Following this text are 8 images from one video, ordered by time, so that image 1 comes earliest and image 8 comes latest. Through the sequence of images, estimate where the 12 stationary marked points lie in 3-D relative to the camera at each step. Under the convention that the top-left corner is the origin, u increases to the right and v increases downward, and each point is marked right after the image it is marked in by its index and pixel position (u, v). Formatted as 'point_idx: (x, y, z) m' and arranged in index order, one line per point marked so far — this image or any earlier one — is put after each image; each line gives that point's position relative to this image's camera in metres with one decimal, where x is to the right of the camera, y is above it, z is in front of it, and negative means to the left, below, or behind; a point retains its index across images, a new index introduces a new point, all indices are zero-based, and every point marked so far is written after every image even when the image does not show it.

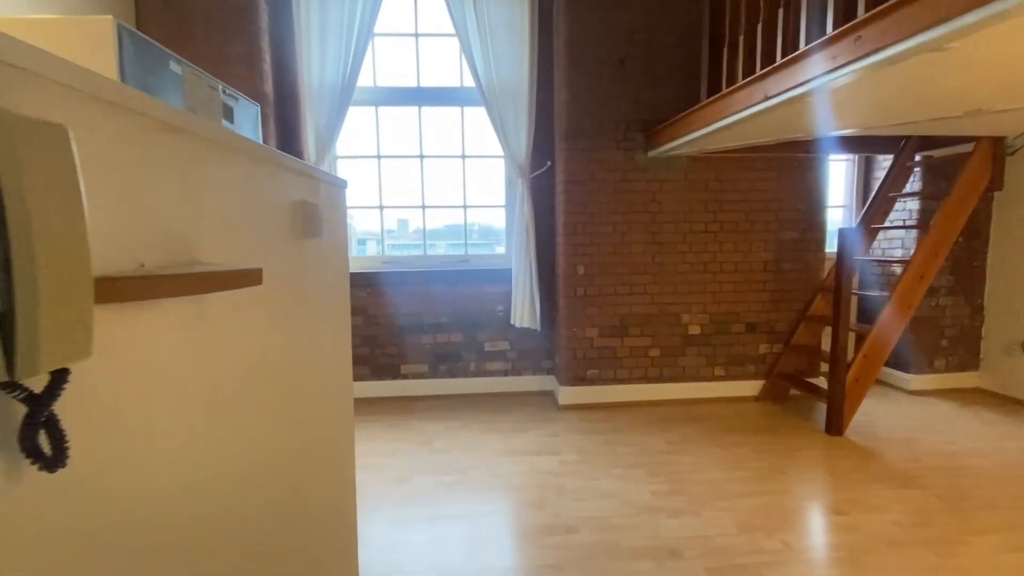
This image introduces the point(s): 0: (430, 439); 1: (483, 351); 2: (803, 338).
0: (-0.5, -1.0, +3.2) m
1: (-0.2, -0.5, +4.0) m
2: (+2.2, -0.4, +3.7) m
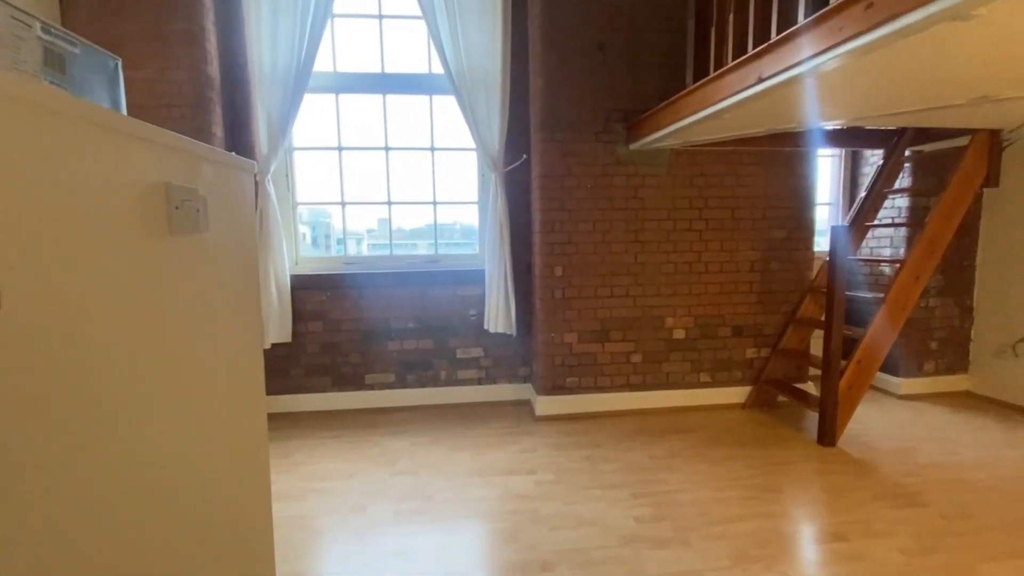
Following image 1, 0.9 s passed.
0: (-0.7, -1.0, +2.9) m
1: (-0.4, -0.5, +3.7) m
2: (+2.0, -0.4, +3.5) m
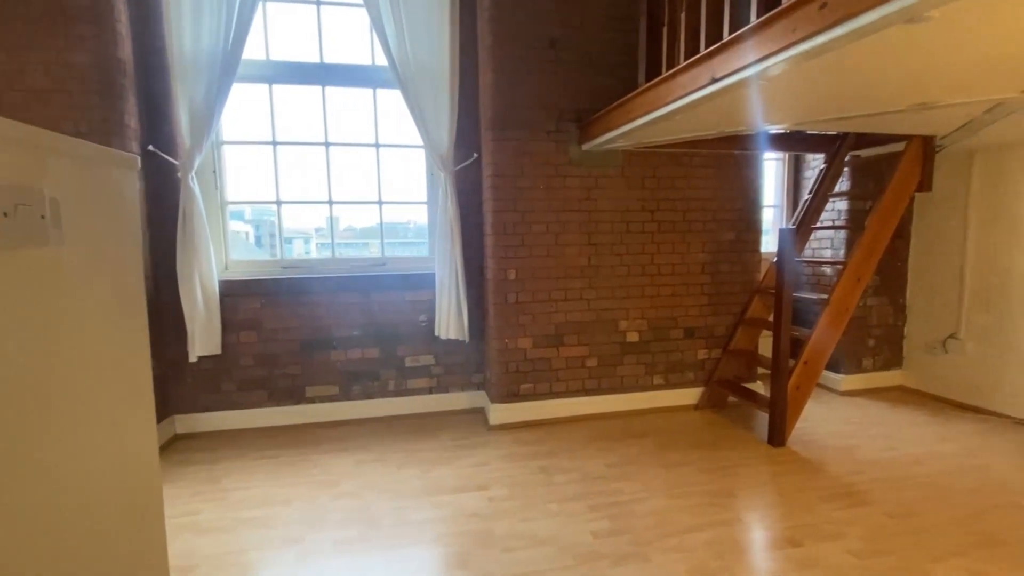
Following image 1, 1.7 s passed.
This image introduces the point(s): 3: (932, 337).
0: (-1.0, -1.1, +2.7) m
1: (-0.8, -0.6, +3.5) m
2: (+1.7, -0.4, +3.6) m
3: (+3.2, -0.4, +3.7) m
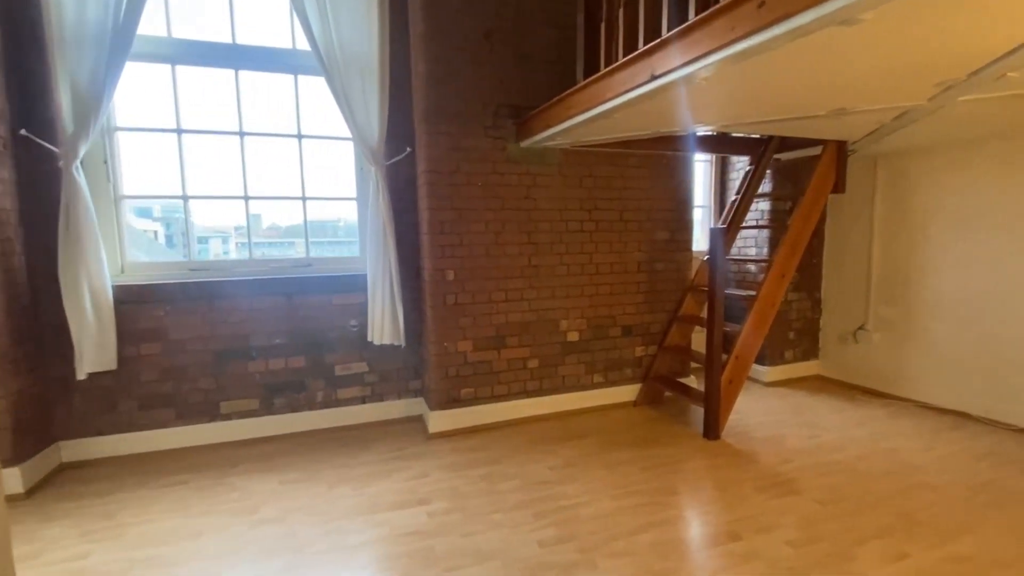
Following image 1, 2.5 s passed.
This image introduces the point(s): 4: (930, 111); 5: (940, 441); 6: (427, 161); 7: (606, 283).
0: (-1.3, -1.1, +2.4) m
1: (-1.2, -0.6, +3.3) m
2: (+1.2, -0.4, +3.6) m
3: (+2.8, -0.3, +4.0) m
4: (+2.1, +0.9, +2.4) m
5: (+2.6, -0.9, +2.9) m
6: (-0.5, +0.8, +3.0) m
7: (+0.7, 0.0, +3.5) m
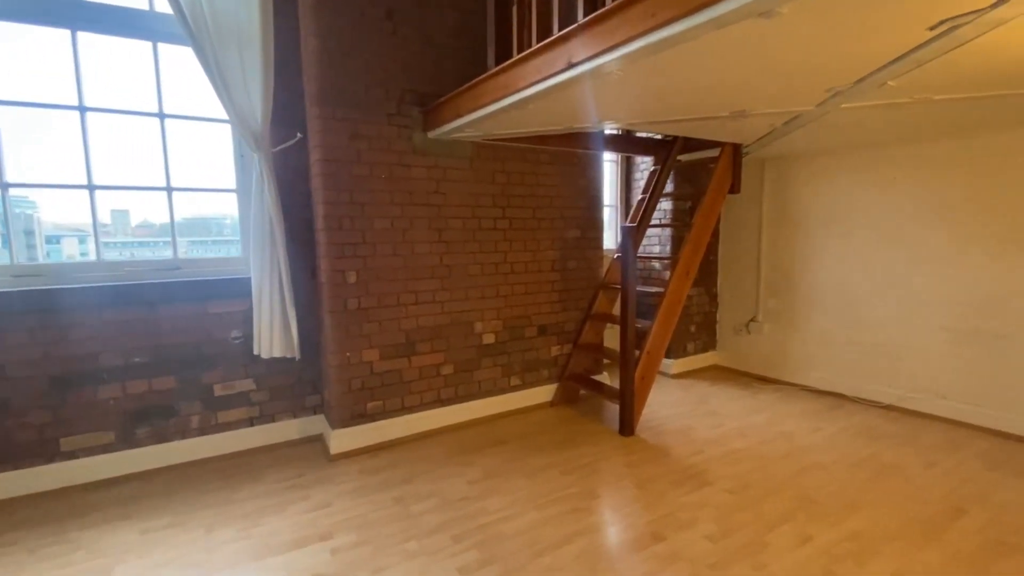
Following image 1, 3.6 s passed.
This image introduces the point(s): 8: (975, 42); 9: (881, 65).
0: (-1.6, -1.1, +2.0) m
1: (-1.7, -0.6, +2.8) m
2: (+0.6, -0.4, +3.6) m
3: (+2.0, -0.3, +4.3) m
4: (+1.6, +0.9, +2.6) m
5: (+2.1, -0.9, +3.2) m
6: (-1.1, +0.8, +2.7) m
7: (+0.1, 0.0, +3.4) m
8: (+1.5, +0.8, +1.6) m
9: (+1.4, +0.8, +1.8) m
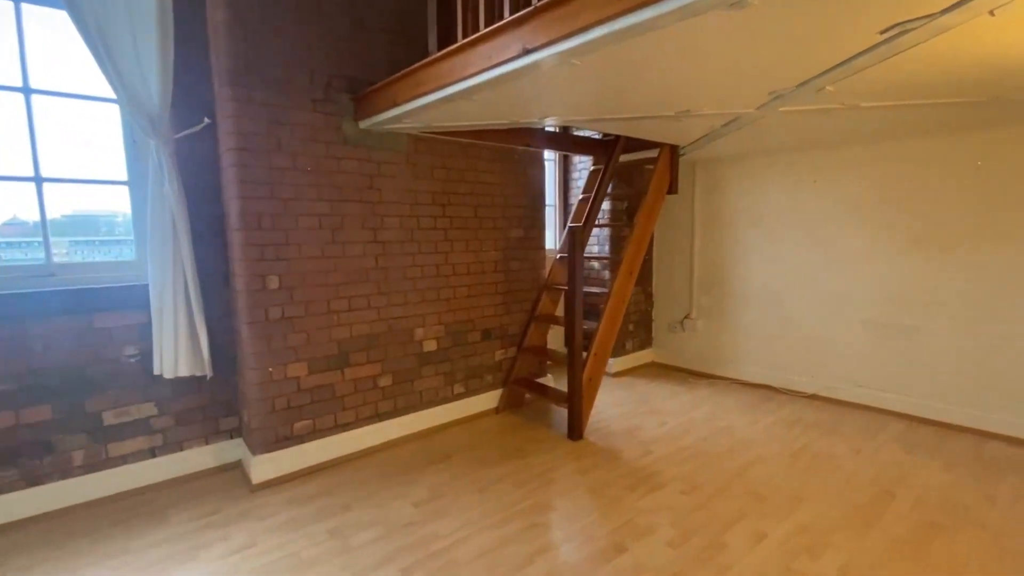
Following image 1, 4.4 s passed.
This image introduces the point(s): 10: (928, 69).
0: (-1.8, -1.2, +1.5) m
1: (-2.0, -0.7, +2.4) m
2: (+0.2, -0.4, +3.5) m
3: (+1.5, -0.3, +4.4) m
4: (+1.3, +0.9, +2.7) m
5: (+1.7, -0.9, +3.3) m
6: (-1.3, +0.7, +2.3) m
7: (-0.3, 0.0, +3.2) m
8: (+1.4, +0.8, +1.6) m
9: (+1.2, +0.8, +1.9) m
10: (+1.6, +0.8, +1.9) m
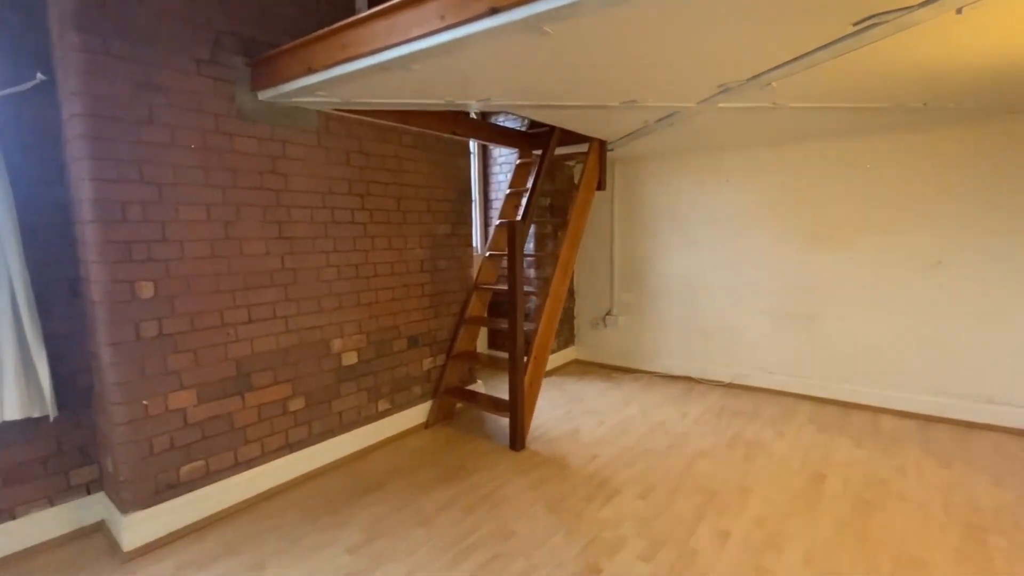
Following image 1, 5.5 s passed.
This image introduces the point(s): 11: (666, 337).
0: (-1.8, -1.2, +0.9) m
1: (-2.2, -0.7, +1.7) m
2: (-0.3, -0.4, +3.3) m
3: (+0.7, -0.2, +4.4) m
4: (+1.0, +1.0, +2.7) m
5: (+1.2, -0.8, +3.4) m
6: (-1.6, +0.7, +1.8) m
7: (-0.8, 0.0, +2.8) m
8: (+1.3, +0.8, +1.7) m
9: (+1.0, +0.9, +1.9) m
10: (+1.4, +0.9, +1.9) m
11: (+1.3, -0.4, +4.1) m
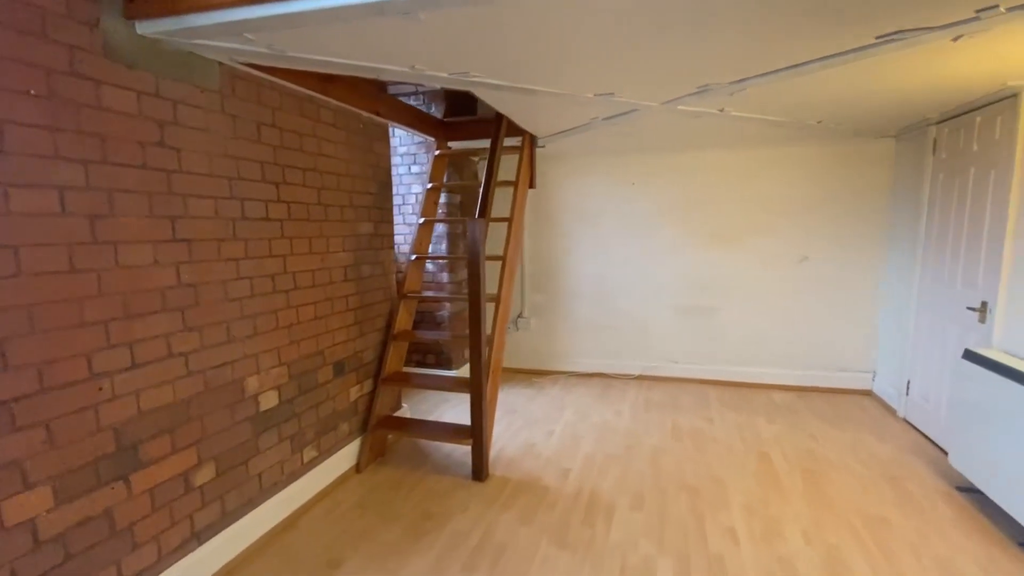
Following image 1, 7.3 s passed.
0: (-1.1, -1.3, +0.1) m
1: (-1.8, -0.9, +0.6) m
2: (-0.7, -0.4, +2.8) m
3: (-0.1, -0.3, +4.2) m
4: (+0.7, +1.0, +2.7) m
5: (+0.7, -0.8, +3.4) m
6: (-1.4, +0.6, +0.9) m
7: (-1.0, -0.1, +2.2) m
8: (+1.3, +0.9, +1.8) m
9: (+1.0, +0.9, +1.9) m
10: (+1.4, +0.9, +2.1) m
11: (+0.5, -0.4, +4.1) m
